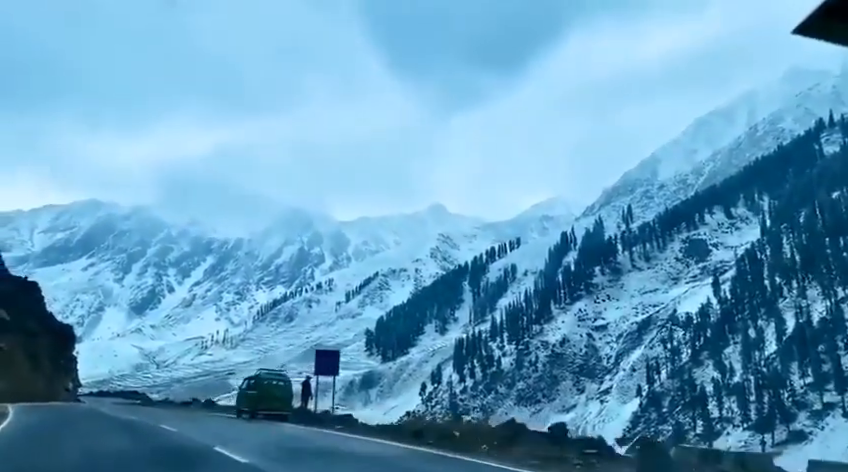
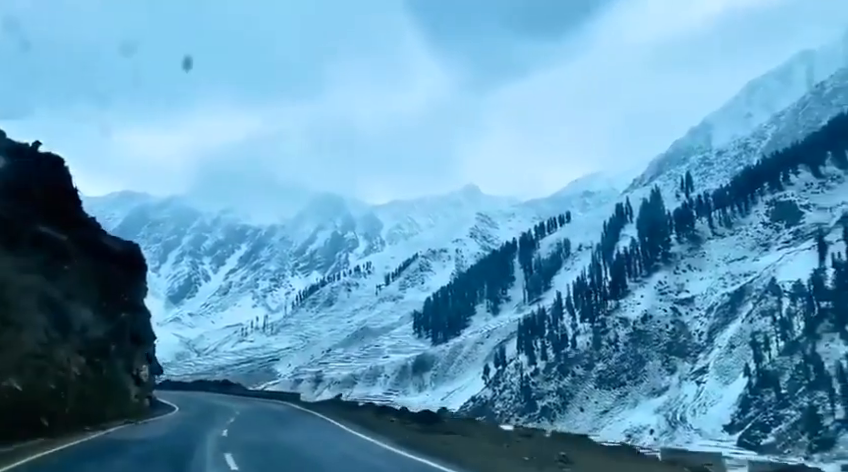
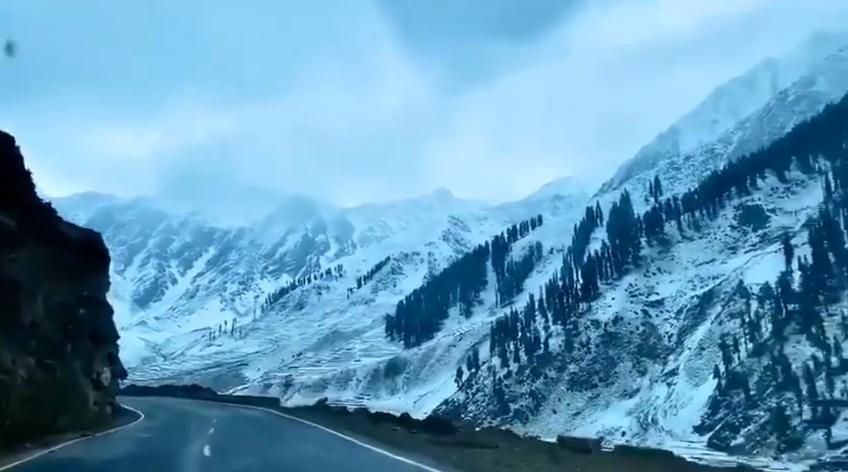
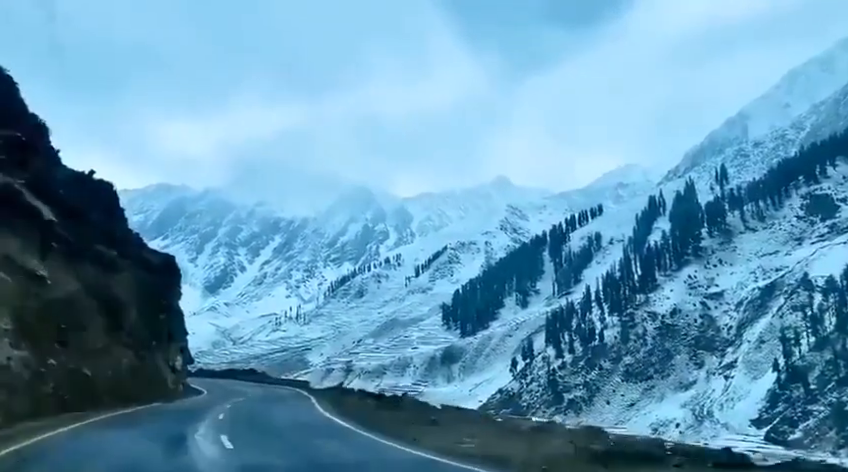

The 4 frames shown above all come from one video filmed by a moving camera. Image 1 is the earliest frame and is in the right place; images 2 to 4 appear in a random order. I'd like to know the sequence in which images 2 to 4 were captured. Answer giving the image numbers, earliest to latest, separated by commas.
4, 2, 3
